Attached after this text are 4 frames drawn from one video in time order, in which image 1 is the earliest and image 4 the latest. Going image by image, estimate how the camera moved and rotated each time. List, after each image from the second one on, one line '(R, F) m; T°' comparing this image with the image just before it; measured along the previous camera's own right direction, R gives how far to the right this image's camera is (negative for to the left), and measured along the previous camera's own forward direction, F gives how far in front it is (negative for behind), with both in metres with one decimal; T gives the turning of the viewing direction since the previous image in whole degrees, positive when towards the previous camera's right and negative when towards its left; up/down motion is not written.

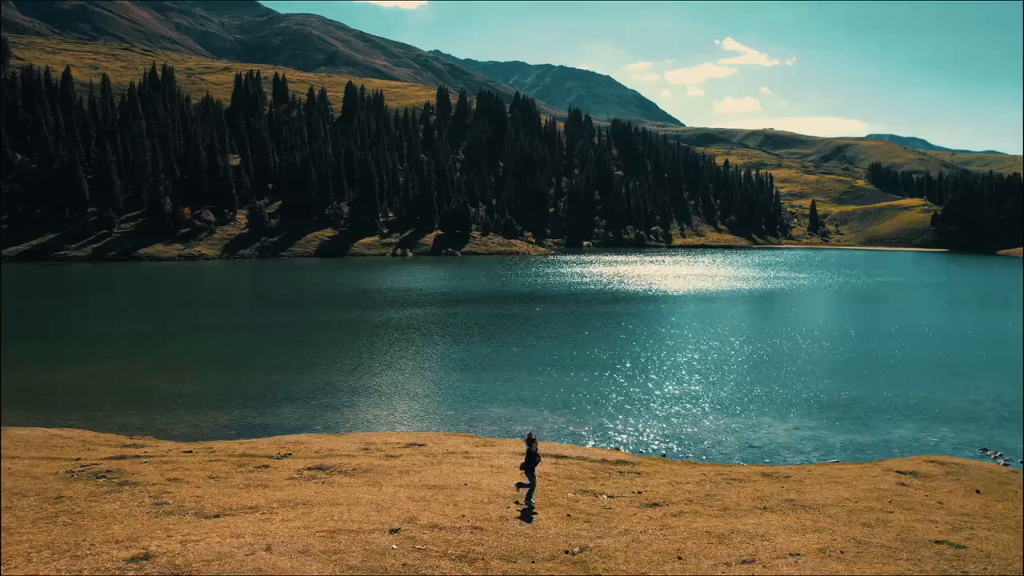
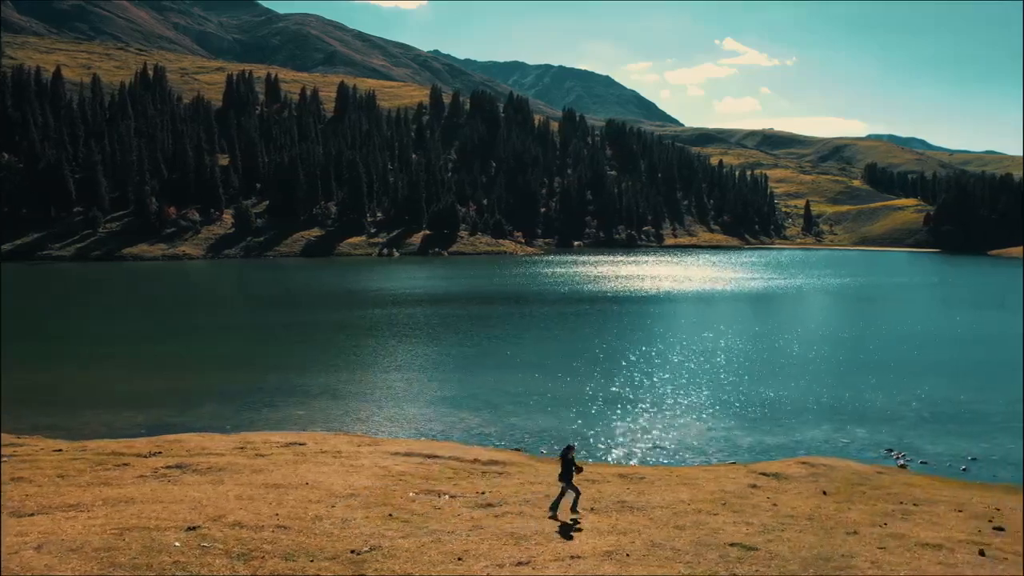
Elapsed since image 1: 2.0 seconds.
(+4.5, 0.0) m; 0°
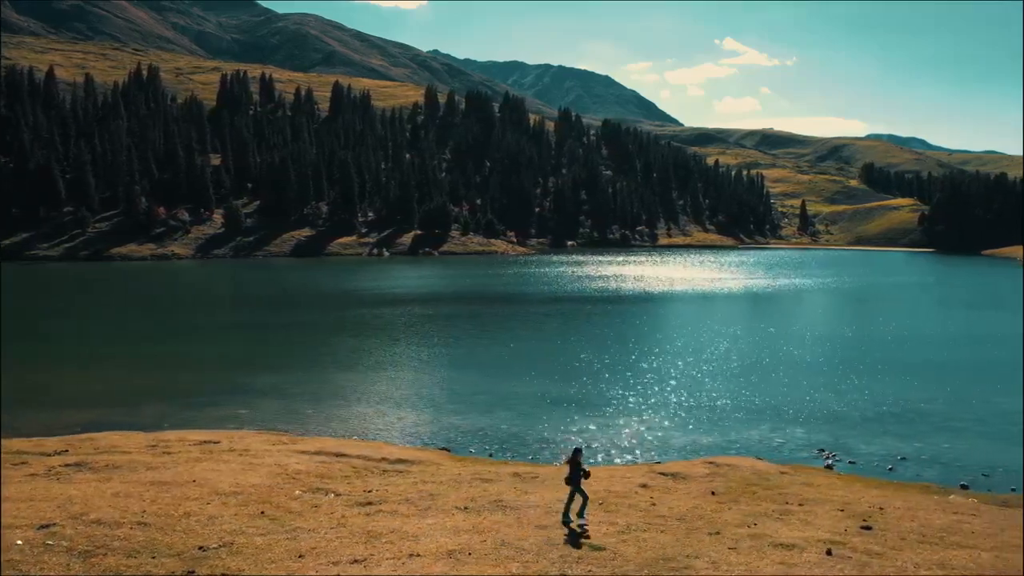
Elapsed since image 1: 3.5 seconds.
(+3.3, 0.0) m; 0°
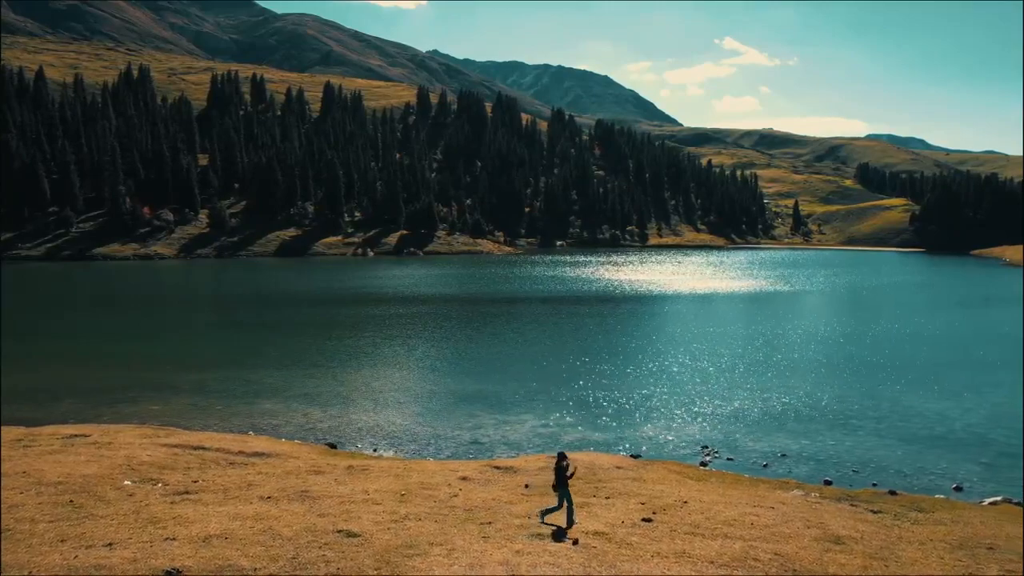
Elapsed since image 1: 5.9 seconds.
(+5.4, -0.6) m; 0°
